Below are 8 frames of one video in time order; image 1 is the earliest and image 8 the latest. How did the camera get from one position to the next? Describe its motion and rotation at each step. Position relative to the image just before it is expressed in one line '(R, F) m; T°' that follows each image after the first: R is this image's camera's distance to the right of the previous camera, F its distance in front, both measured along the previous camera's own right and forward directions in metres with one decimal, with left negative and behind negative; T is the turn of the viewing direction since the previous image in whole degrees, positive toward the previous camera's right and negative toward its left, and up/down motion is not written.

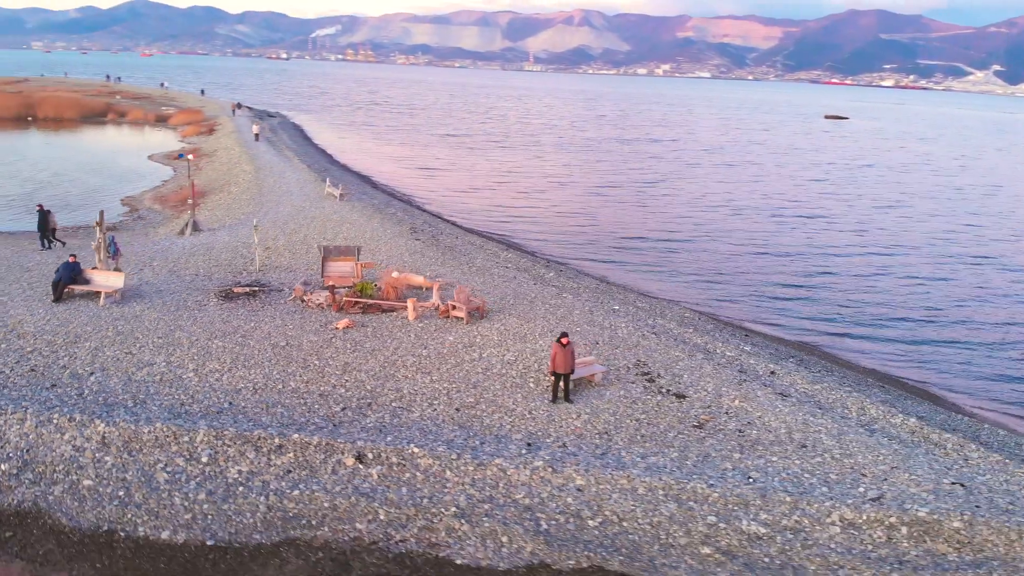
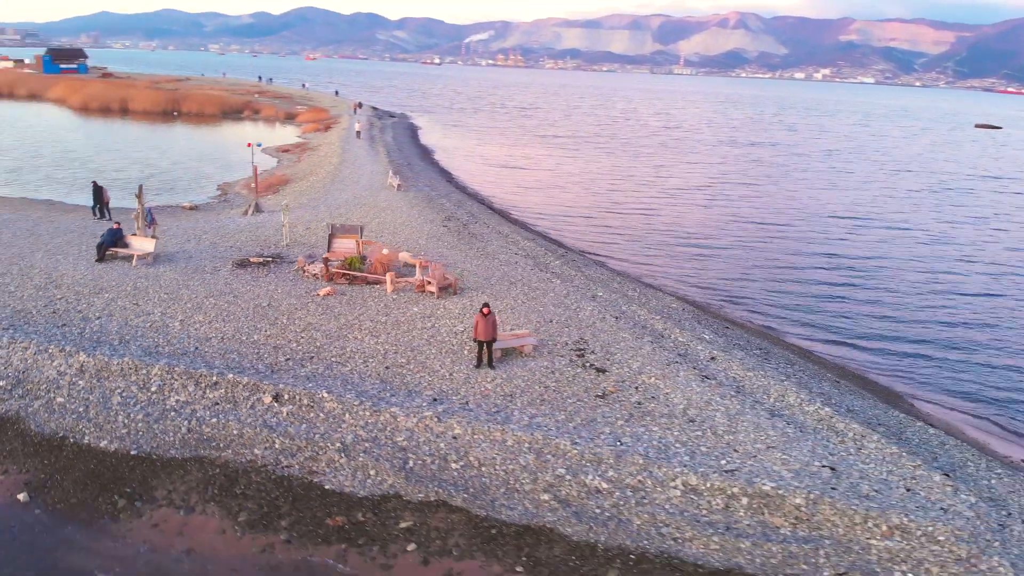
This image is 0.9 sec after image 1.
(+3.6, -0.9) m; -10°
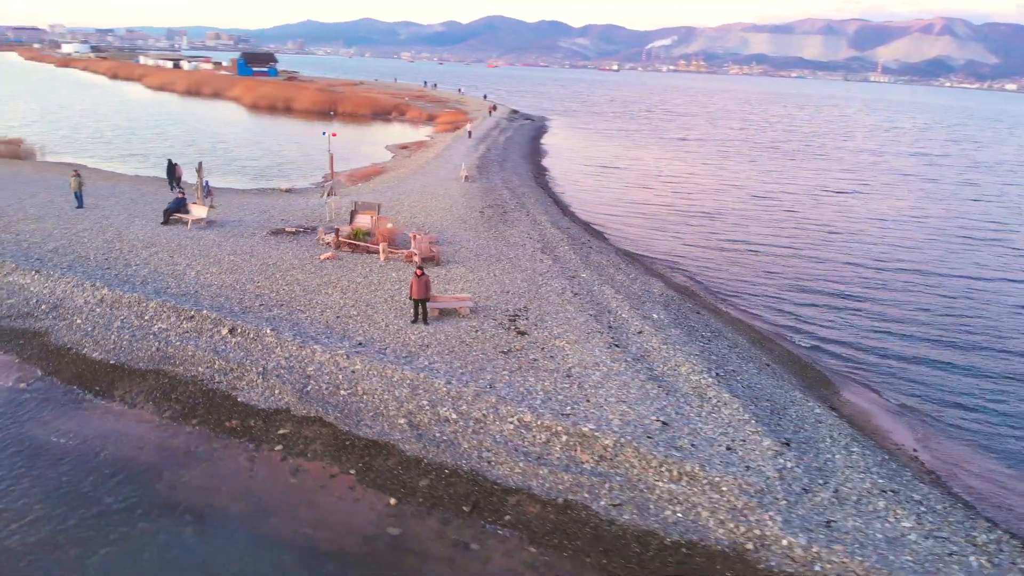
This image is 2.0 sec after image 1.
(+4.6, -1.4) m; -12°
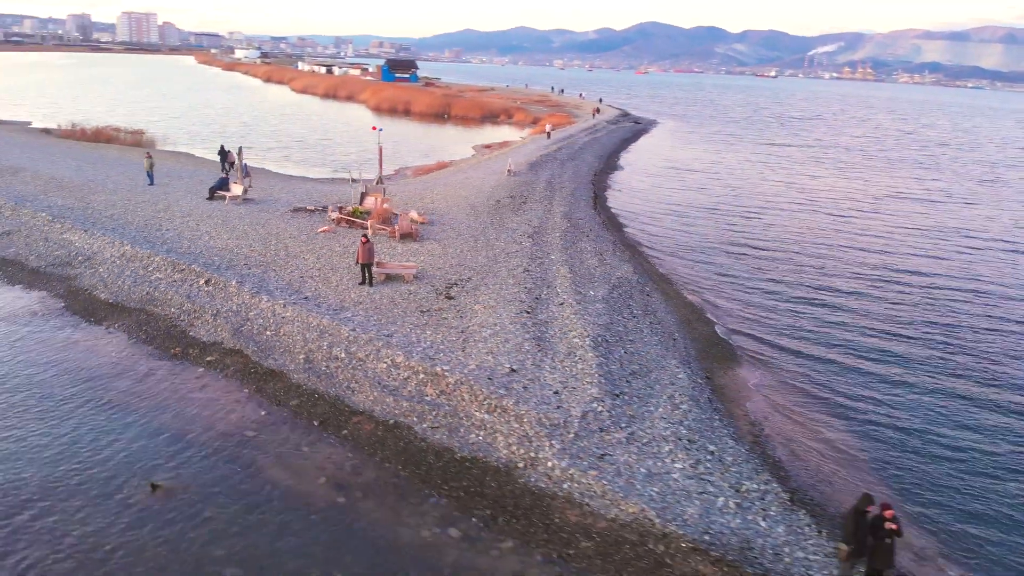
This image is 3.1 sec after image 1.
(+4.8, -1.6) m; -10°
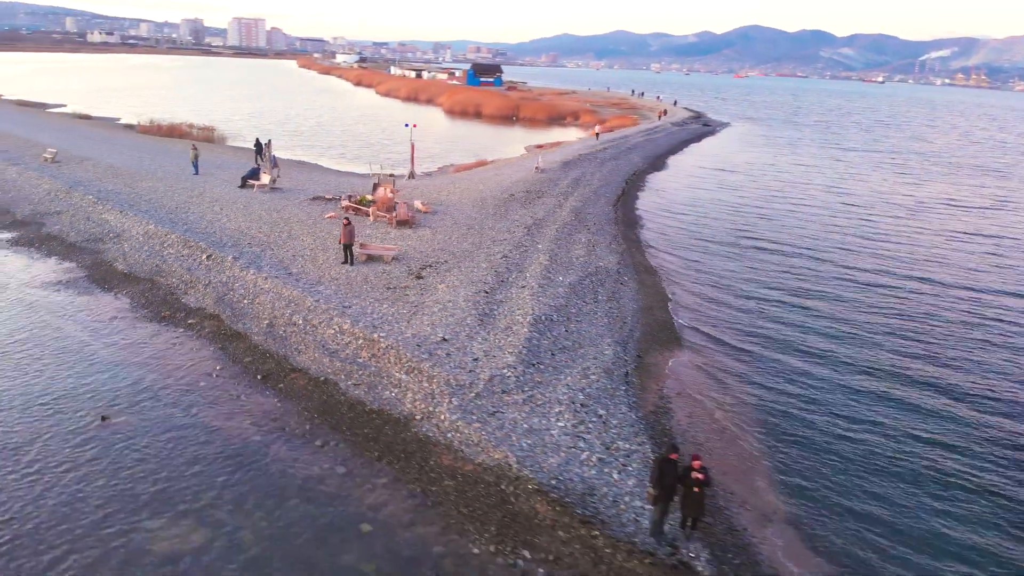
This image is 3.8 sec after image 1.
(+3.1, -1.2) m; -6°
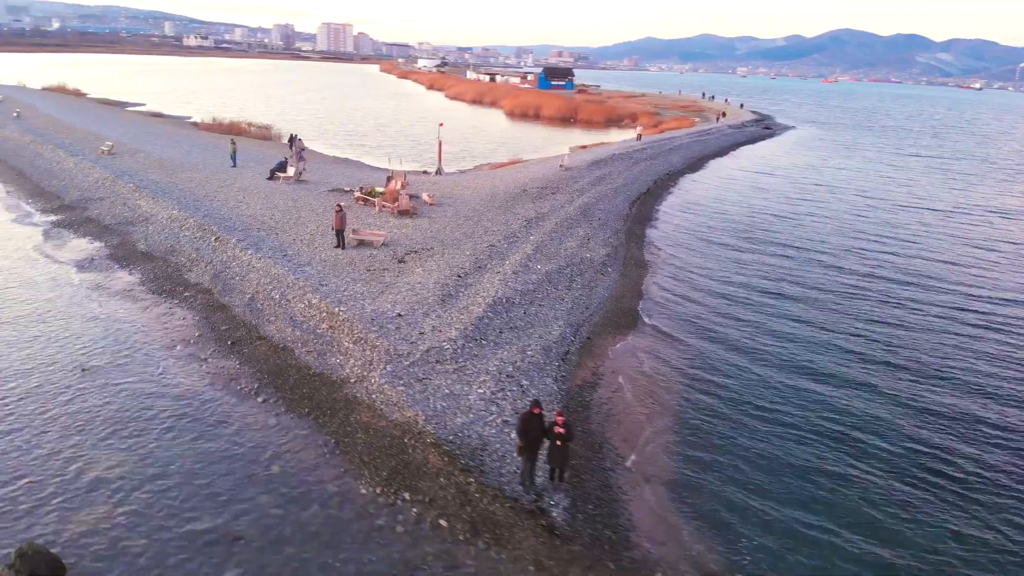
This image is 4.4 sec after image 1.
(+2.7, -1.1) m; -6°
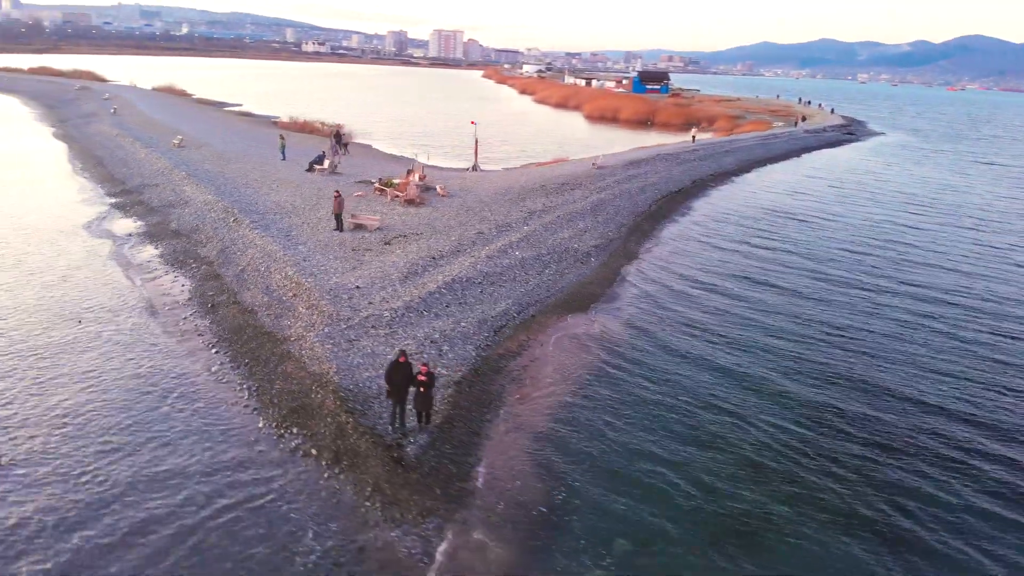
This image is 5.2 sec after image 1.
(+3.7, -1.4) m; -7°
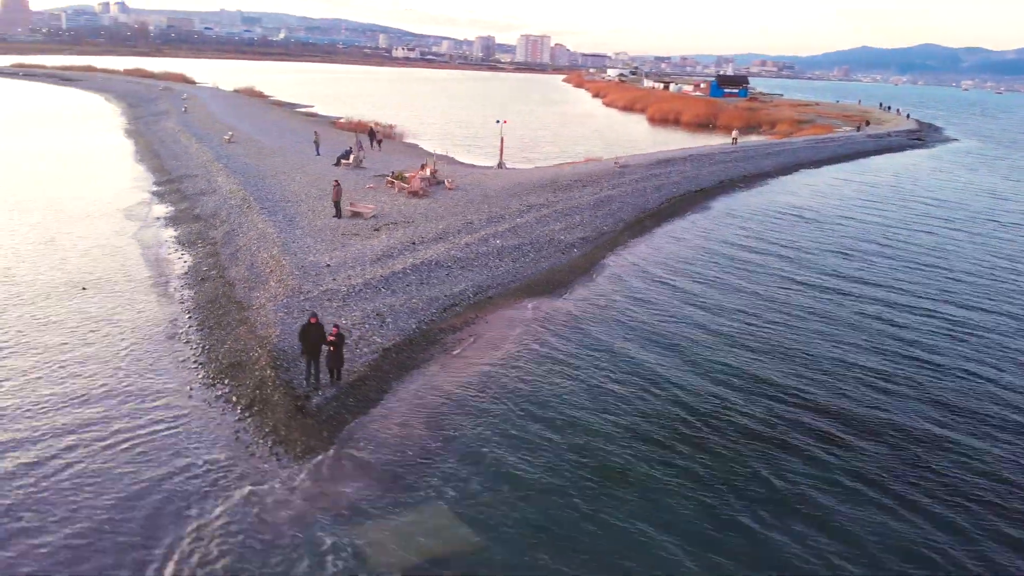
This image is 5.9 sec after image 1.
(+3.3, -1.2) m; -6°
